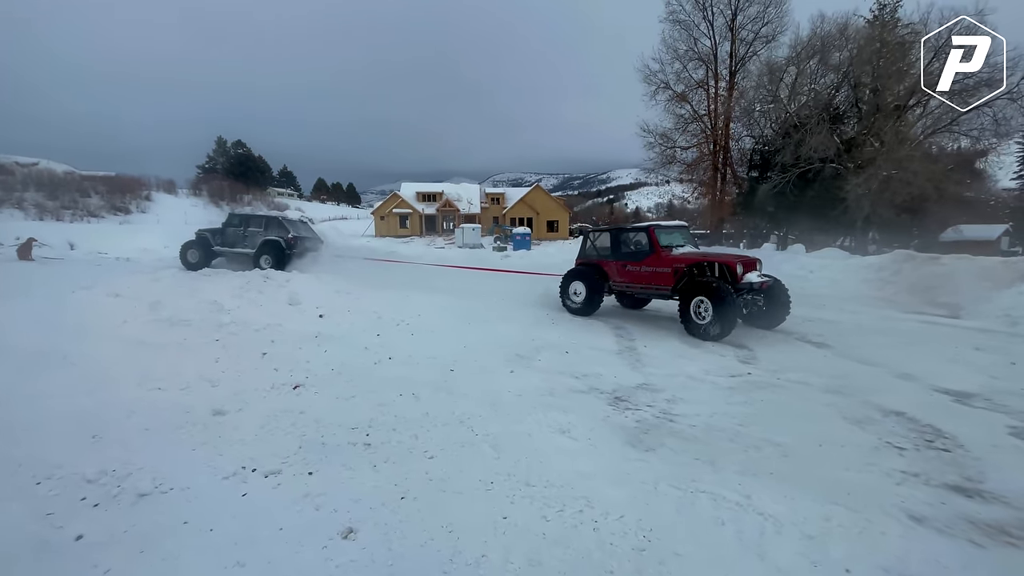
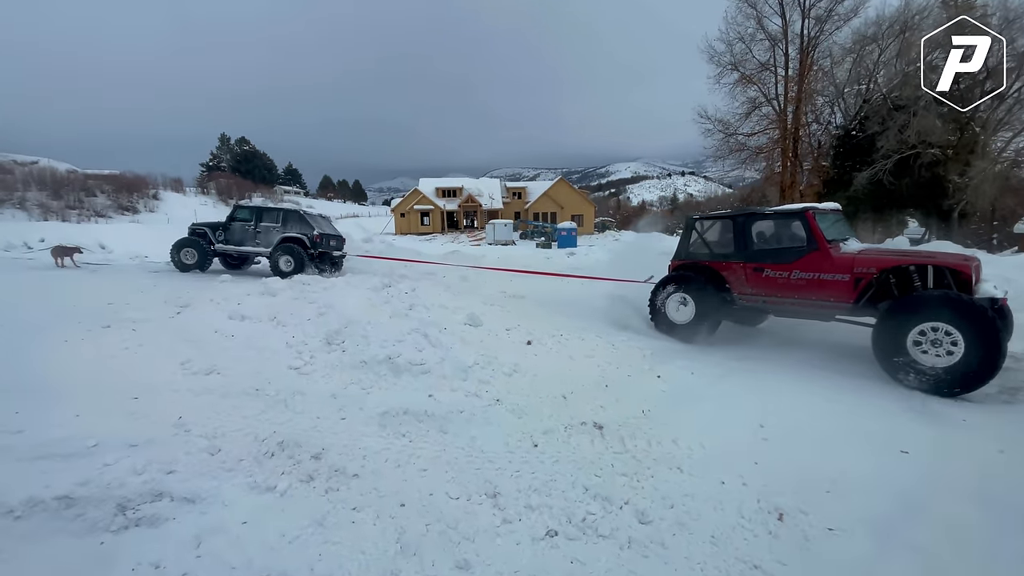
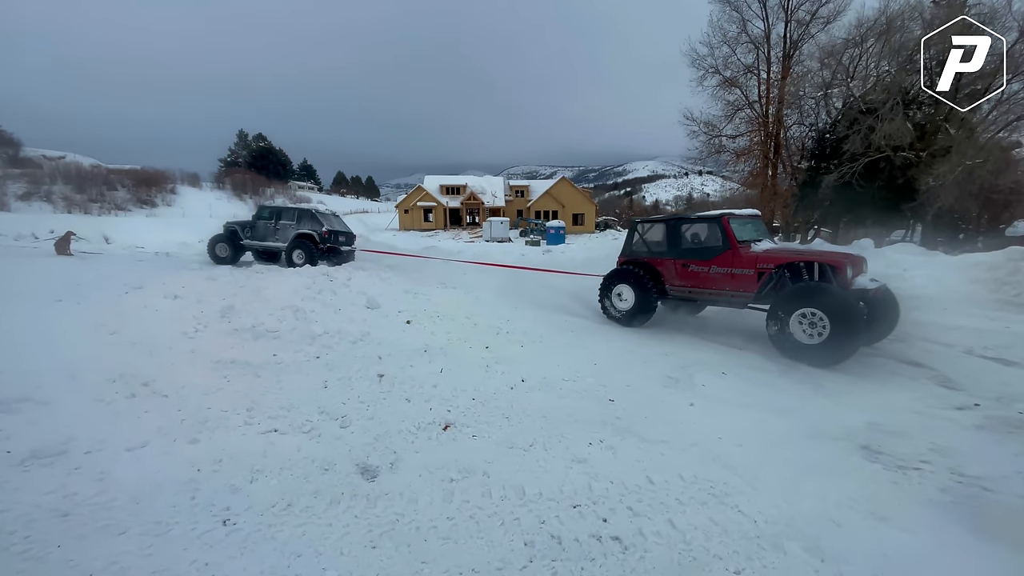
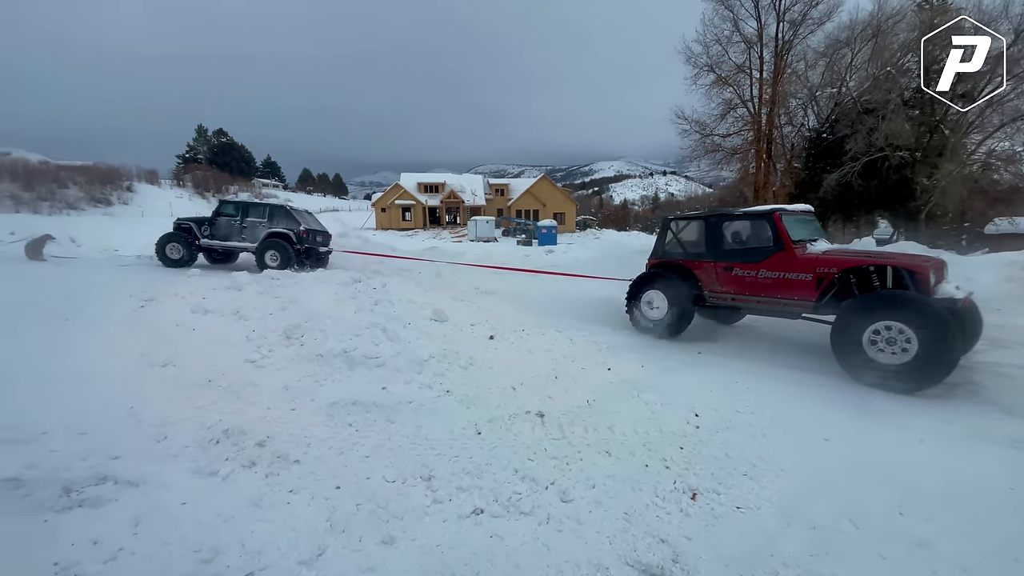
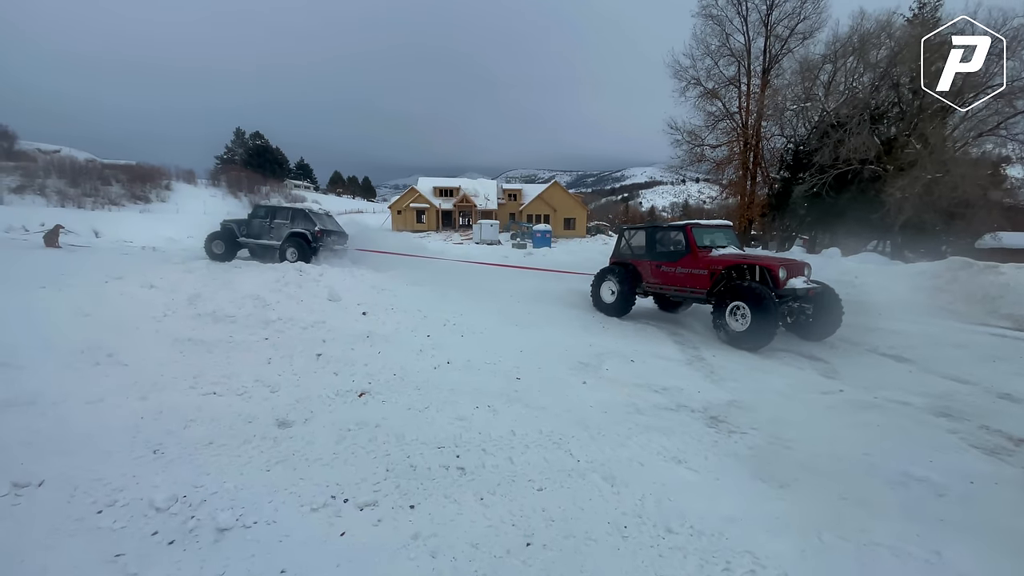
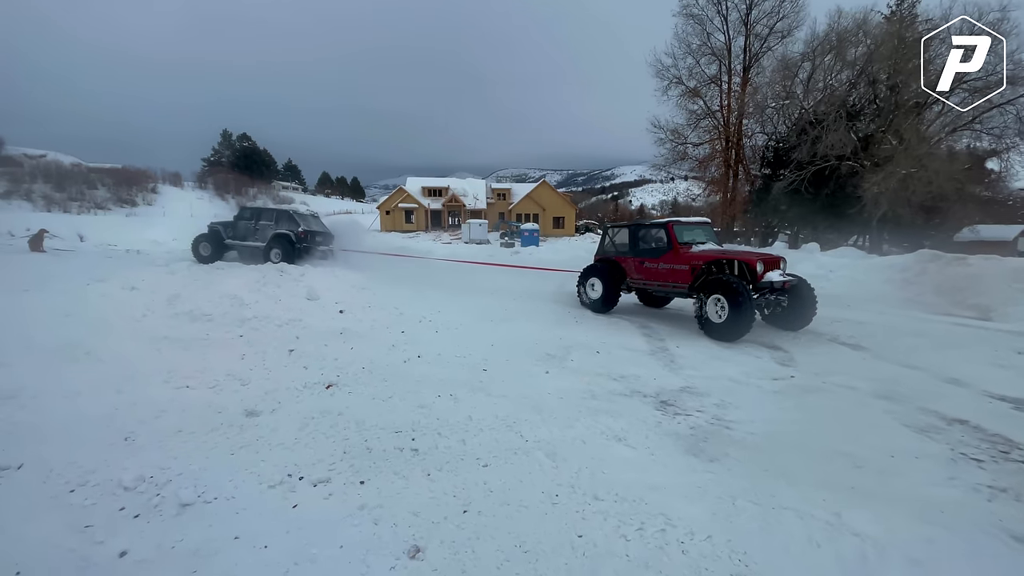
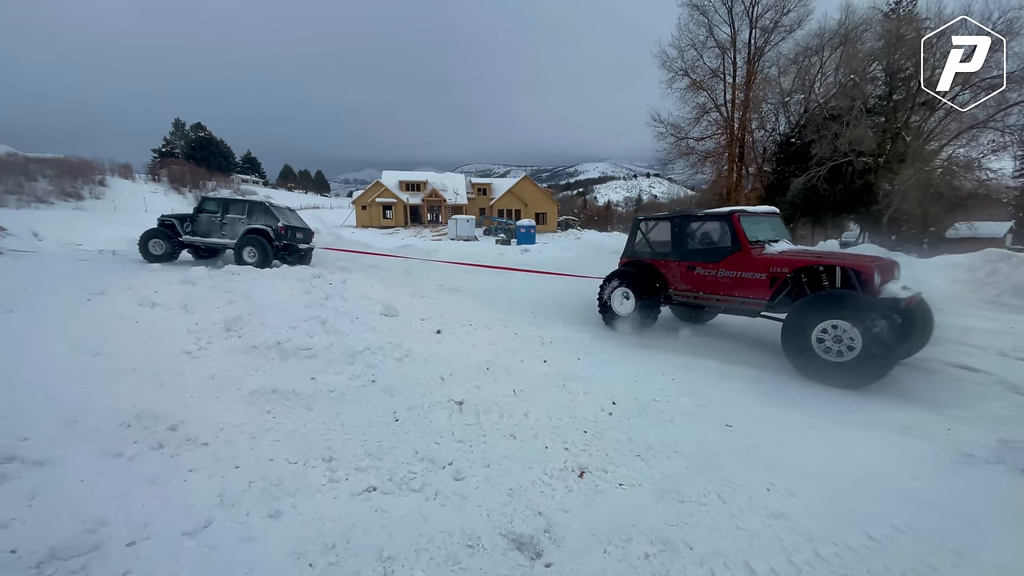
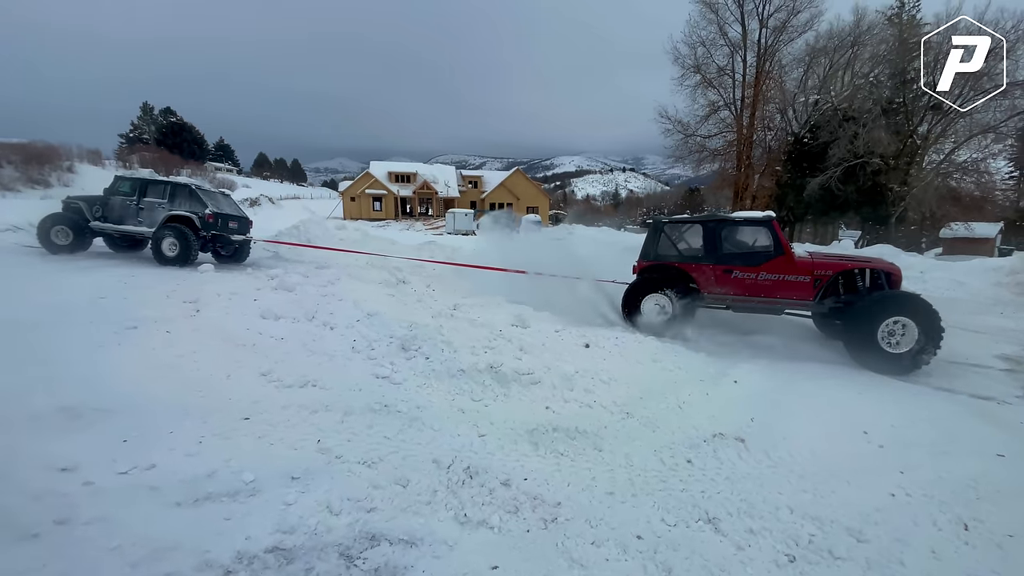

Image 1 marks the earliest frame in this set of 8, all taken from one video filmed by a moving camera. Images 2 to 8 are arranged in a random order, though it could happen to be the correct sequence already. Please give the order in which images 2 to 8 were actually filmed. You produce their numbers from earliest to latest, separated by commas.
6, 5, 3, 7, 4, 2, 8
